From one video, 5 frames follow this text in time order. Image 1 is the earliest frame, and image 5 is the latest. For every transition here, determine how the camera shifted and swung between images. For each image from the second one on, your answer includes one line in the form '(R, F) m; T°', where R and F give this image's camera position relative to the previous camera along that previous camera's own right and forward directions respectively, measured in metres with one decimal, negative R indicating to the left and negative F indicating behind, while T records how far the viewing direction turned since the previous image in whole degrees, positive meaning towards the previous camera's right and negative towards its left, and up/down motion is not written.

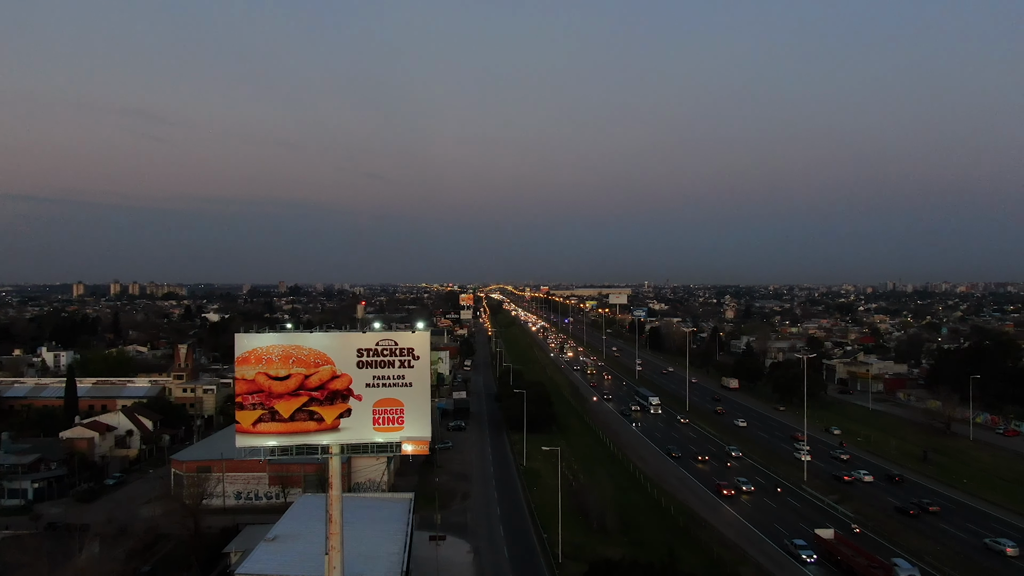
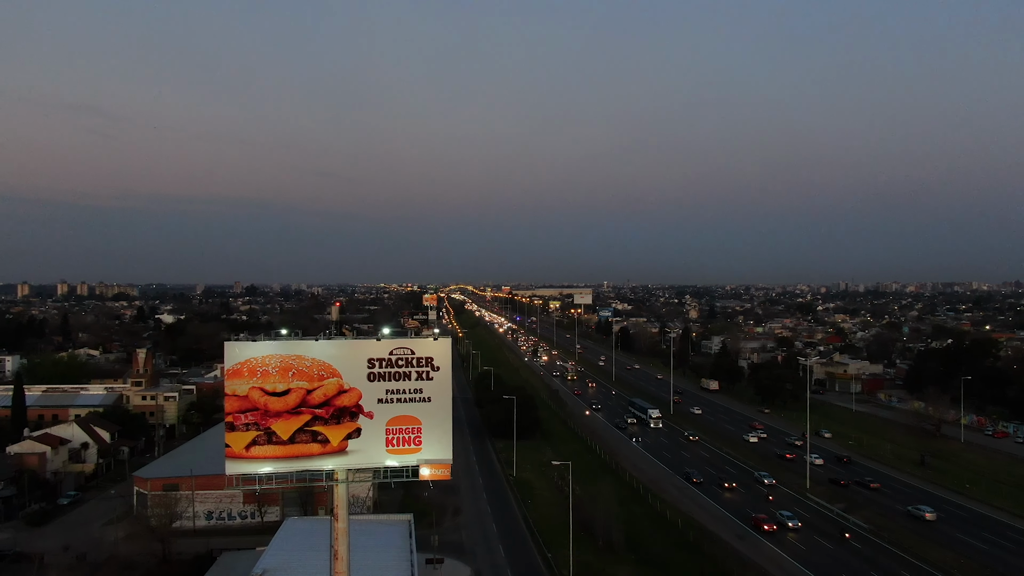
(-1.1, +1.6) m; +3°
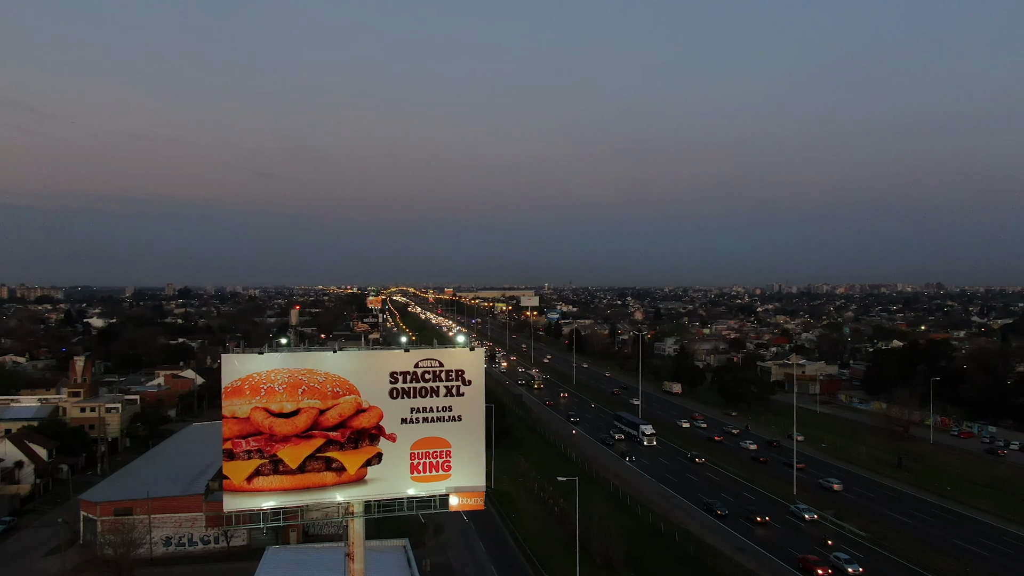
(-1.3, +1.4) m; +4°
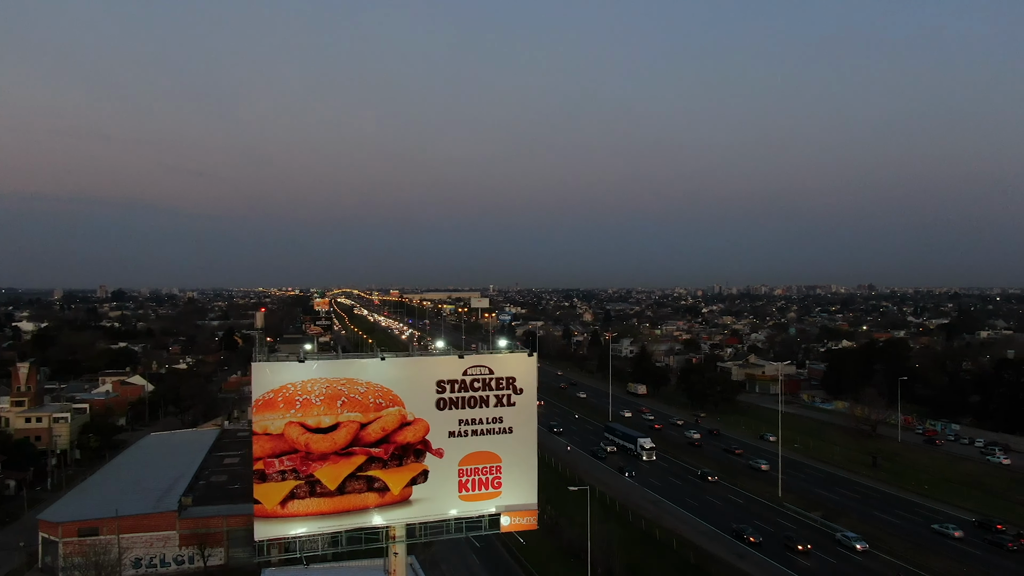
(-1.2, +0.8) m; +4°
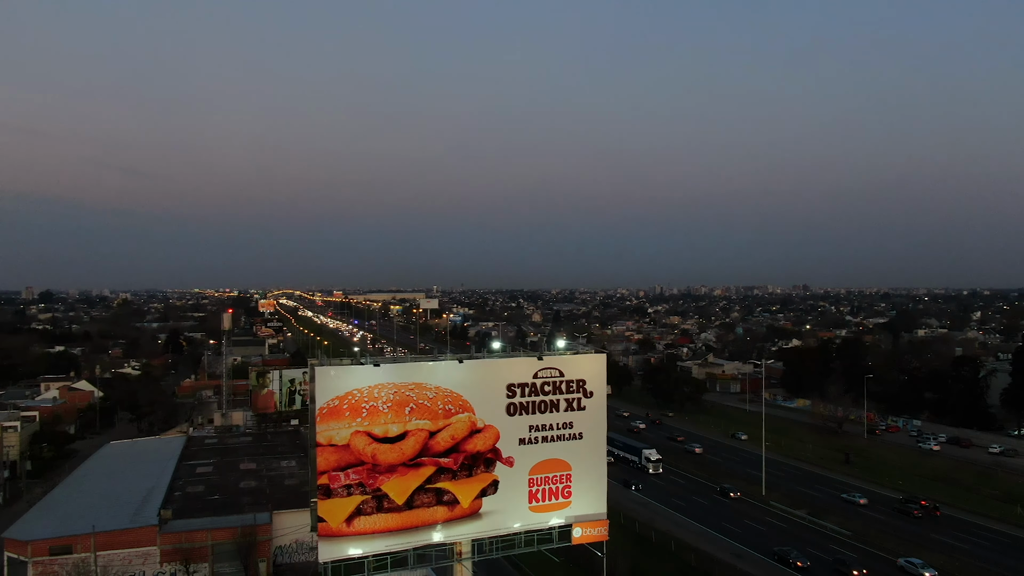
(-1.3, +0.6) m; +4°
